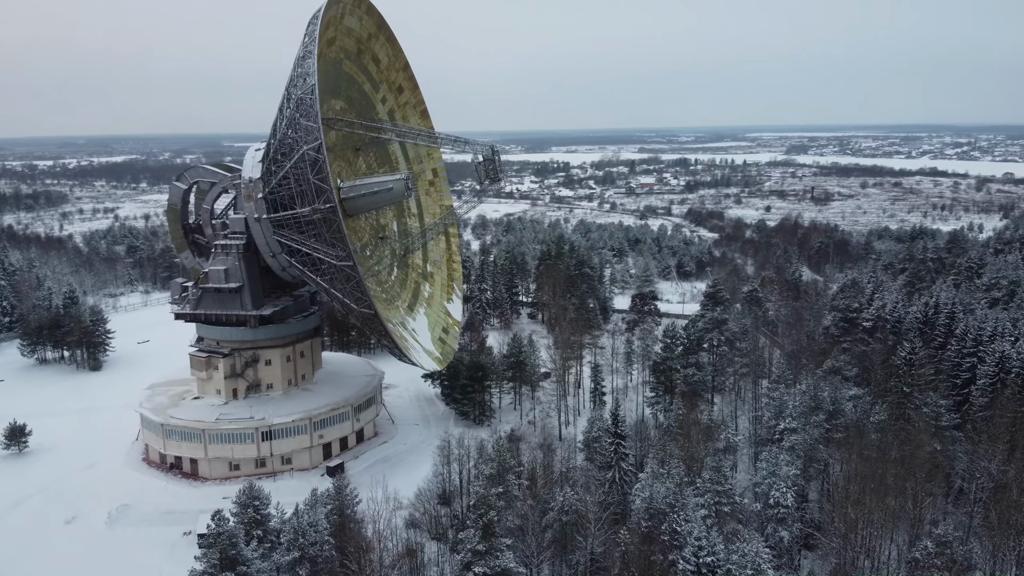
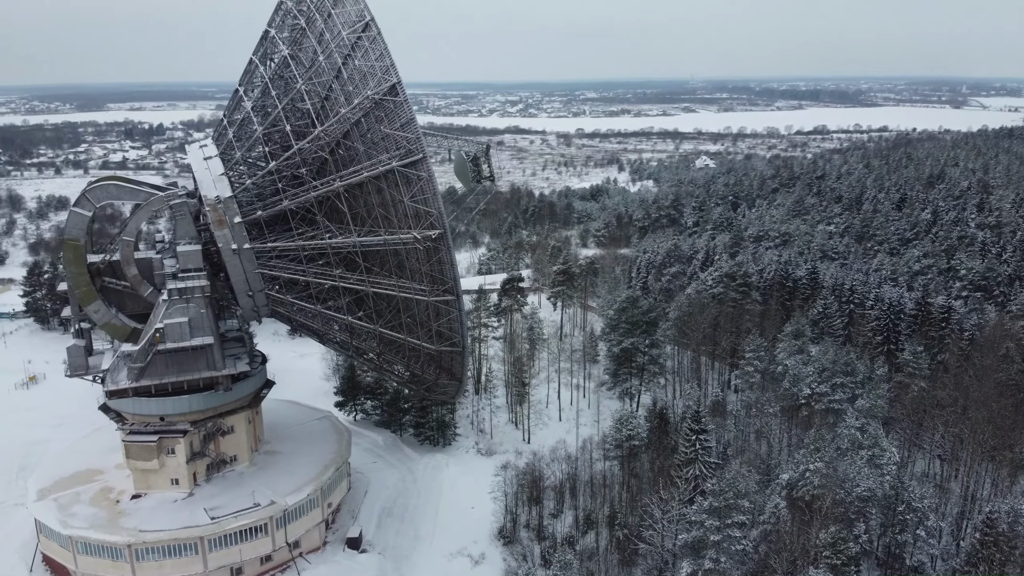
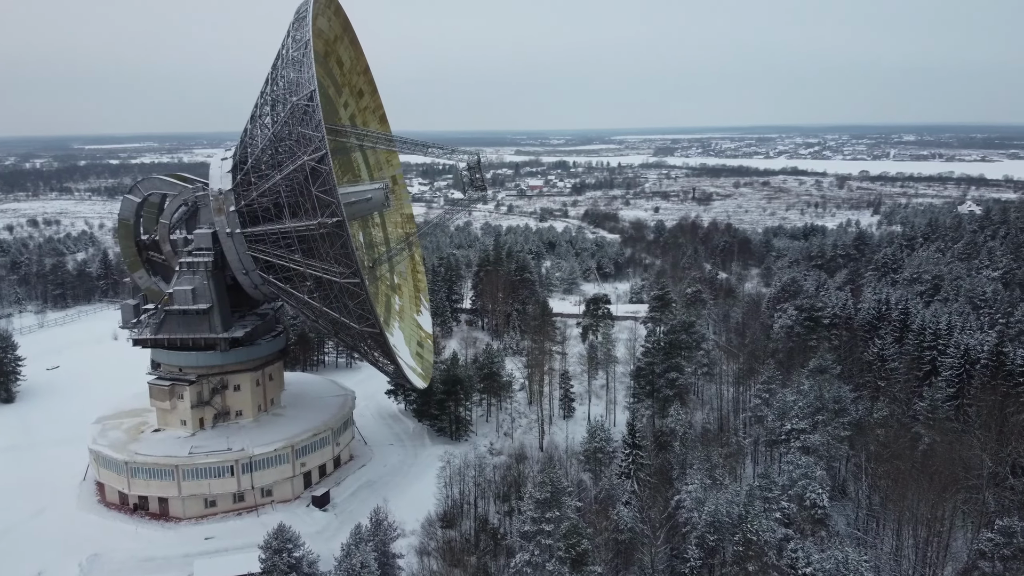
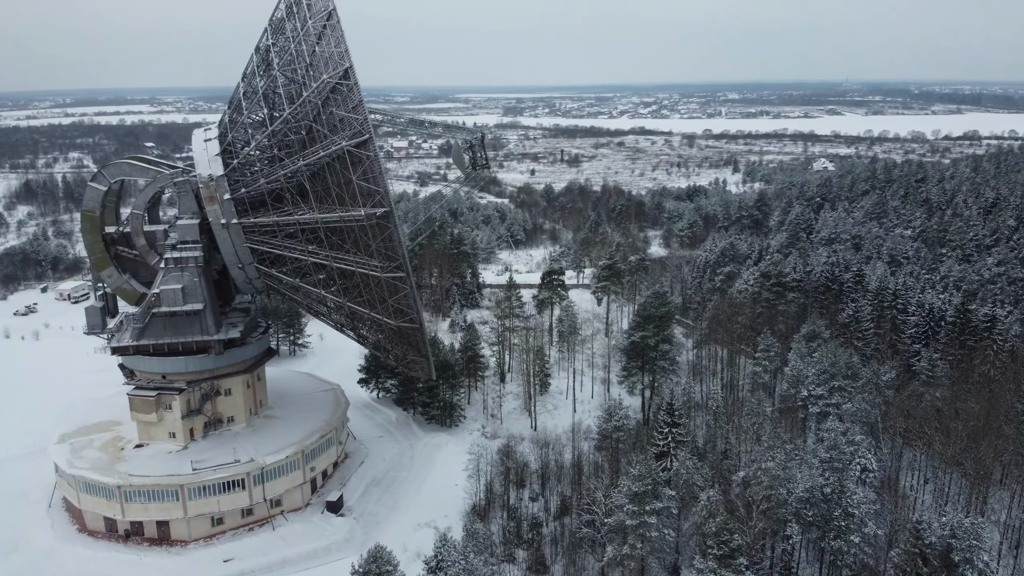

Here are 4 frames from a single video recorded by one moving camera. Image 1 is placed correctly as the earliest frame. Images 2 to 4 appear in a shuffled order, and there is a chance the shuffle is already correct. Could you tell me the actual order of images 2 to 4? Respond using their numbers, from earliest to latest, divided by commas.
3, 4, 2
